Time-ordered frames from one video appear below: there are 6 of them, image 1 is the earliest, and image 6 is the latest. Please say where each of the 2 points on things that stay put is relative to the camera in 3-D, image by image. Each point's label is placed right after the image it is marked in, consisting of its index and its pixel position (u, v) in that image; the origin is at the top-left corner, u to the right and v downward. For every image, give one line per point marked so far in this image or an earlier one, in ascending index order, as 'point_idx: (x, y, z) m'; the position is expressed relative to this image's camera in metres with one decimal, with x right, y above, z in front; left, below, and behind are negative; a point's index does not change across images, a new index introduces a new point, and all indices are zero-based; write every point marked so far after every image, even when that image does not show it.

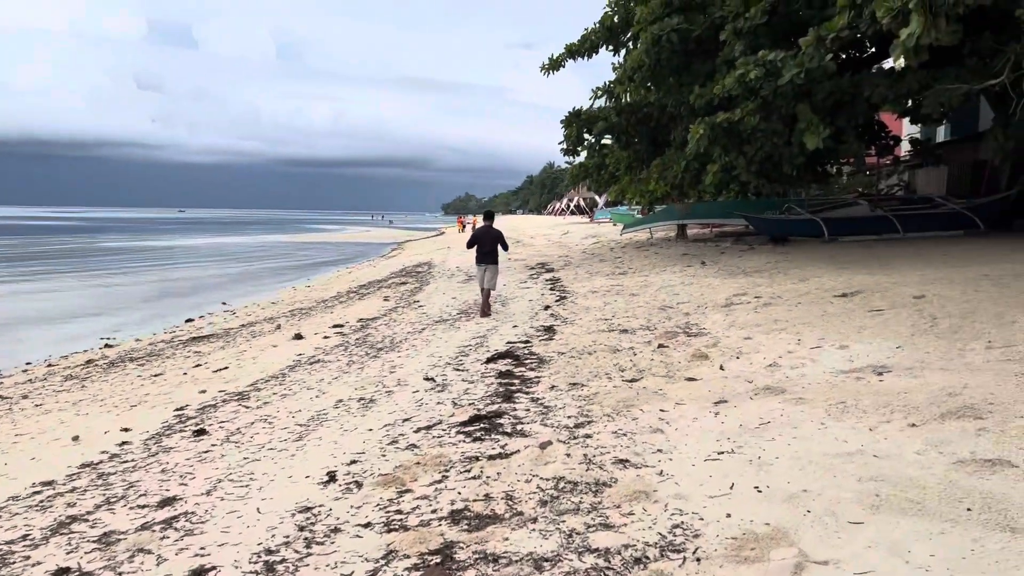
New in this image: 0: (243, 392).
0: (-3.6, -1.4, +11.4) m
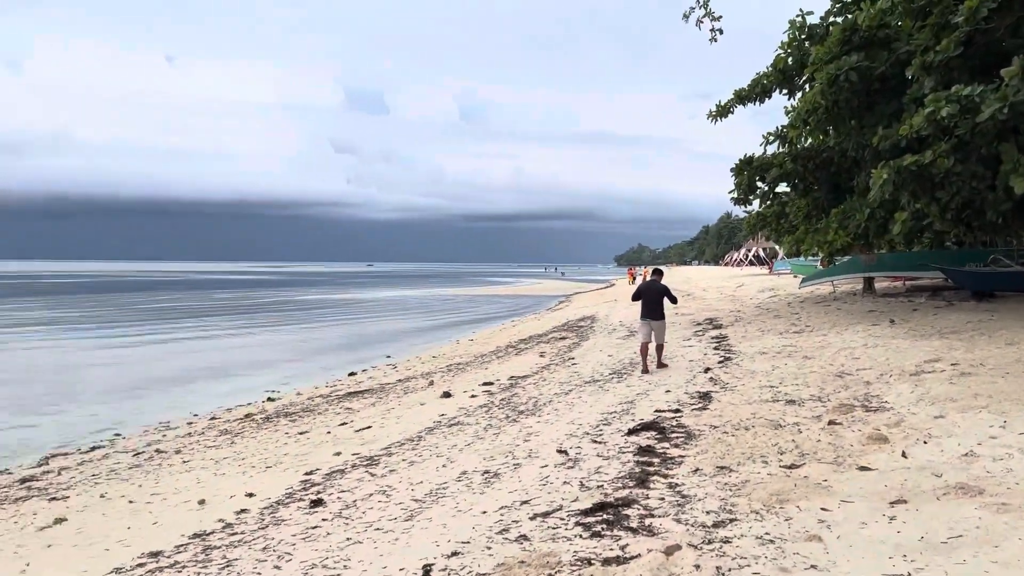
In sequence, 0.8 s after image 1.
0: (-1.8, -2.2, +11.0) m
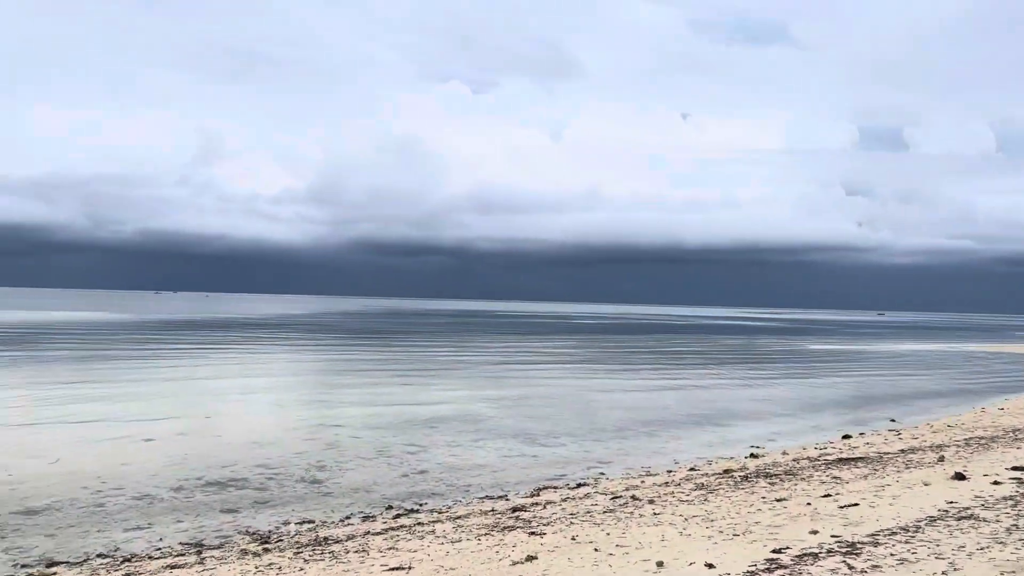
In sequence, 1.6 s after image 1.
0: (+3.8, -2.8, +9.4) m
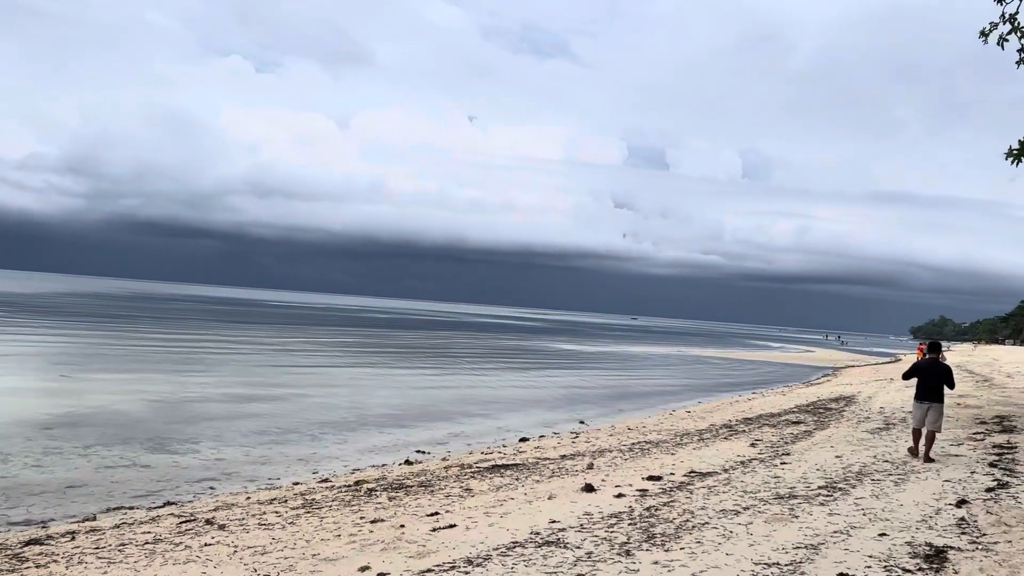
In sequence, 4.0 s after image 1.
0: (-1.0, -2.7, +7.8) m
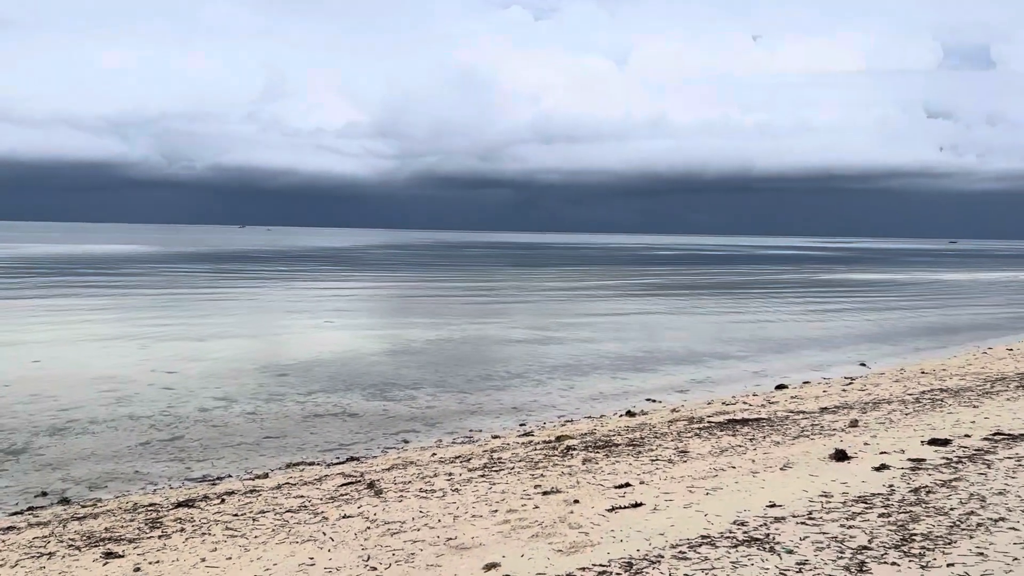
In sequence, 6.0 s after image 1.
0: (+0.1, -2.1, +5.9) m
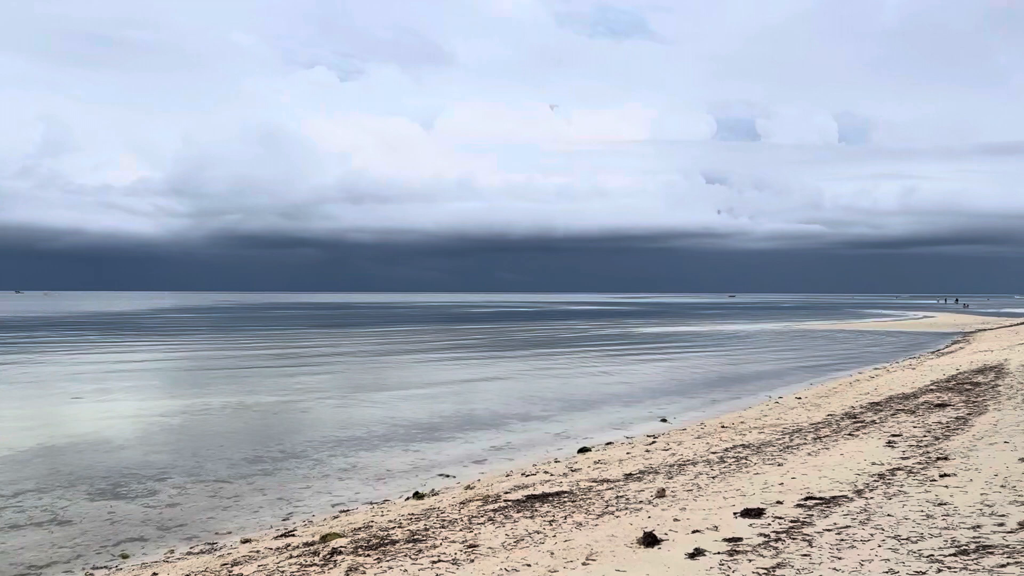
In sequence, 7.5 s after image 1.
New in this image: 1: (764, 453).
0: (-1.4, -2.4, +3.7) m
1: (+4.4, -2.8, +14.6) m
